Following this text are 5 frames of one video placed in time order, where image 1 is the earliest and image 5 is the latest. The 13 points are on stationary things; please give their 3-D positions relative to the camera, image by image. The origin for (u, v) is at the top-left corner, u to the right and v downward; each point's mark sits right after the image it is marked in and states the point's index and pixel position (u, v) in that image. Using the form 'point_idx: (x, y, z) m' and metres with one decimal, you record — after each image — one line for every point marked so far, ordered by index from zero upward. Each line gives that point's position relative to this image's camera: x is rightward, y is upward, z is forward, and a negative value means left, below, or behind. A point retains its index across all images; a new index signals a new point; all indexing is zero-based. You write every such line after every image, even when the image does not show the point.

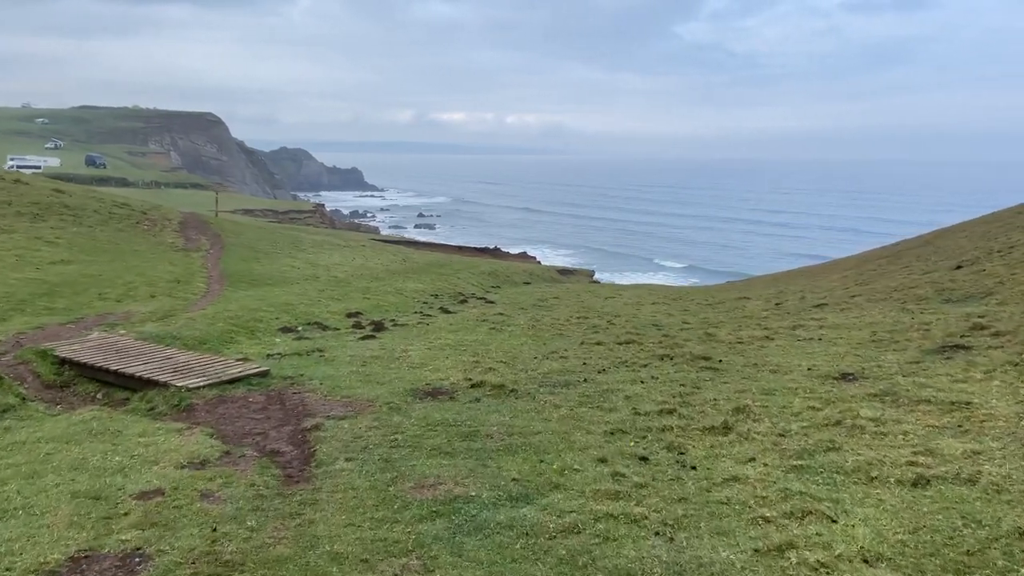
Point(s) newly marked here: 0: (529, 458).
0: (+0.2, -2.3, +11.3) m
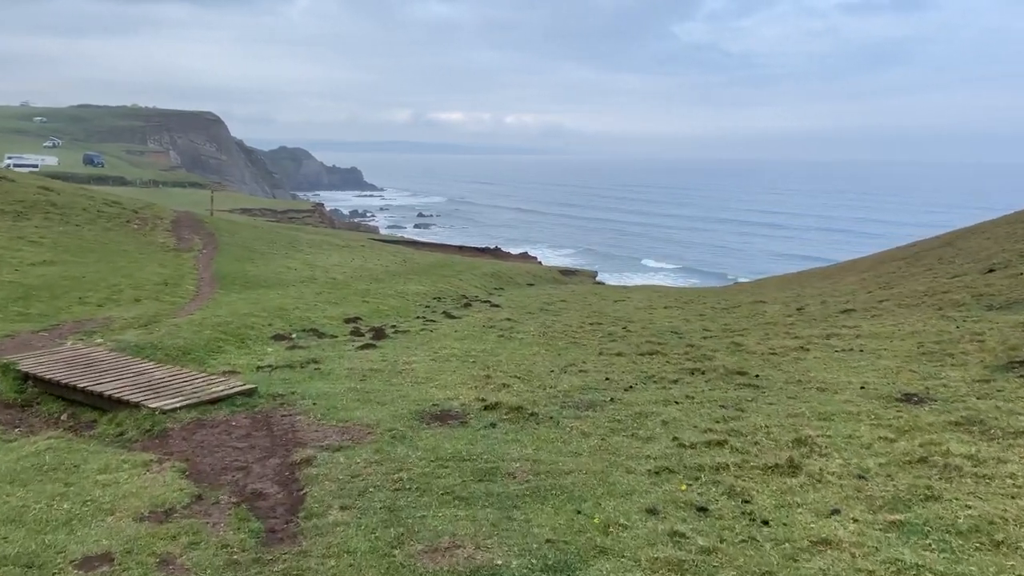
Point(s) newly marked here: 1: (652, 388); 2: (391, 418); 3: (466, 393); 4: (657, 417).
0: (+0.6, -2.4, +9.4) m
1: (+2.8, -2.0, +16.8) m
2: (-2.0, -2.2, +13.8) m
3: (-0.9, -2.0, +16.0) m
4: (+2.4, -2.1, +13.9) m
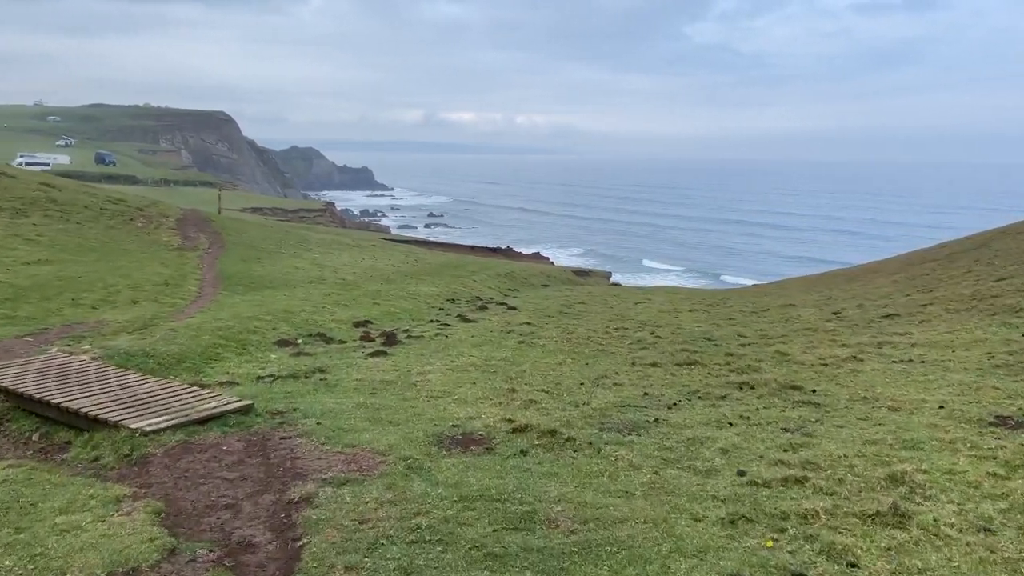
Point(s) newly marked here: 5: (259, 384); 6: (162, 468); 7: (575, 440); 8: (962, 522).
0: (+1.0, -2.5, +7.5) m
1: (+3.3, -2.1, +14.9) m
2: (-1.5, -2.2, +12.0) m
3: (-0.4, -2.1, +14.2) m
4: (+2.9, -2.2, +12.0) m
5: (-5.4, -2.0, +17.8) m
6: (-4.8, -2.5, +11.5) m
7: (+0.9, -2.2, +12.1) m
8: (+4.5, -2.4, +8.5) m
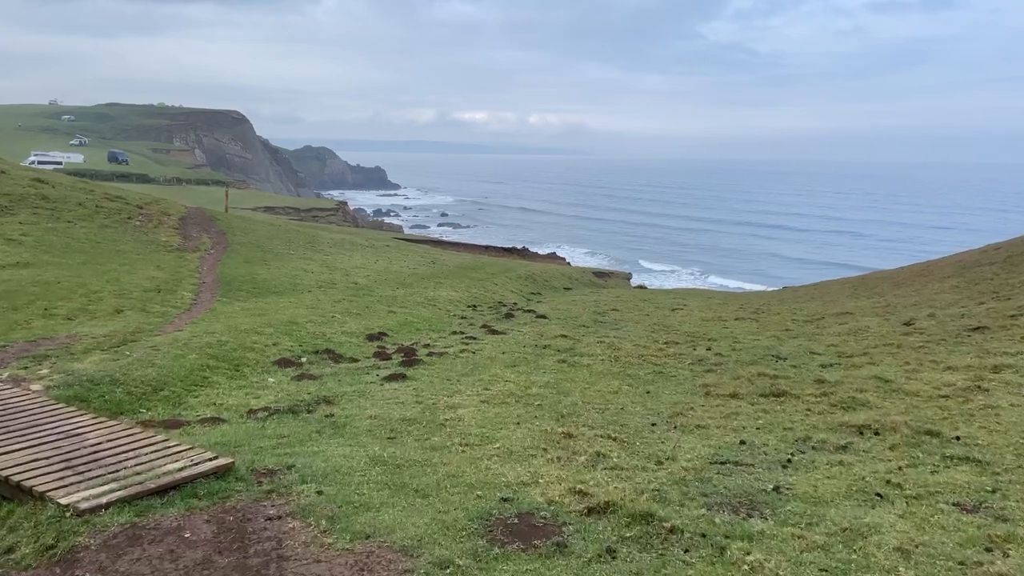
0: (+1.7, -2.8, +4.0) m
1: (+4.1, -2.4, +11.3) m
2: (-0.7, -2.5, +8.5) m
3: (+0.5, -2.3, +10.6) m
4: (+3.7, -2.5, +8.4) m
5: (-4.5, -2.3, +14.3) m
6: (-4.0, -2.7, +8.0) m
7: (+1.7, -2.4, +8.5) m
8: (+5.3, -2.6, +4.9) m
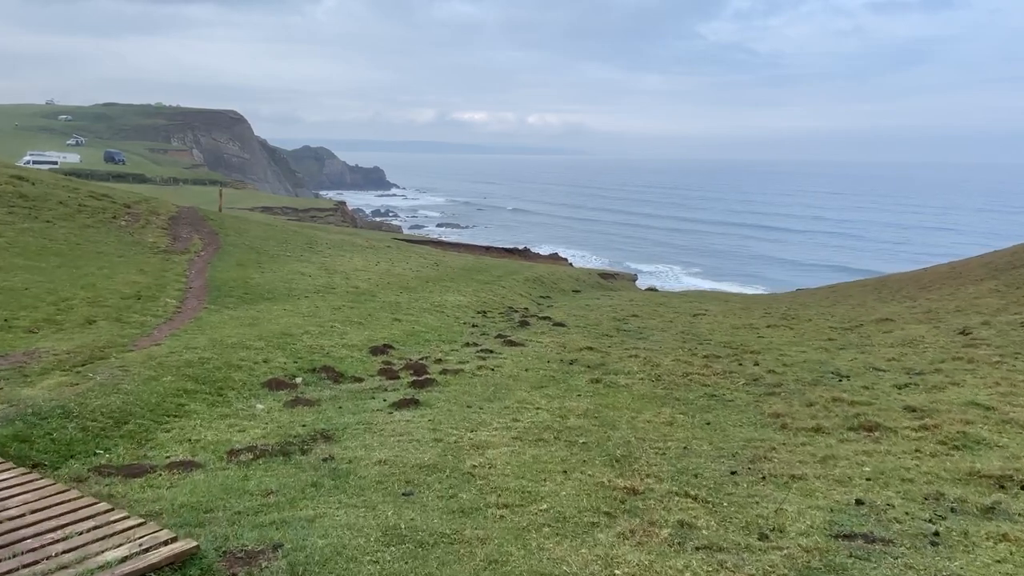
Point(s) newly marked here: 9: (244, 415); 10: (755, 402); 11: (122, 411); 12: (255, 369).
0: (+2.3, -3.0, +1.2) m
1: (+4.7, -2.5, +8.5) m
2: (-0.1, -2.7, +5.7) m
3: (+1.1, -2.5, +7.9) m
4: (+4.3, -2.7, +5.7) m
5: (-3.9, -2.5, +11.5) m
6: (-3.4, -2.9, +5.3) m
7: (+2.3, -2.6, +5.8) m
8: (+5.9, -2.8, +2.1) m
9: (-4.7, -2.2, +14.9) m
10: (+4.6, -2.2, +15.9) m
11: (-6.4, -2.0, +13.8) m
12: (-5.5, -1.7, +17.9) m
